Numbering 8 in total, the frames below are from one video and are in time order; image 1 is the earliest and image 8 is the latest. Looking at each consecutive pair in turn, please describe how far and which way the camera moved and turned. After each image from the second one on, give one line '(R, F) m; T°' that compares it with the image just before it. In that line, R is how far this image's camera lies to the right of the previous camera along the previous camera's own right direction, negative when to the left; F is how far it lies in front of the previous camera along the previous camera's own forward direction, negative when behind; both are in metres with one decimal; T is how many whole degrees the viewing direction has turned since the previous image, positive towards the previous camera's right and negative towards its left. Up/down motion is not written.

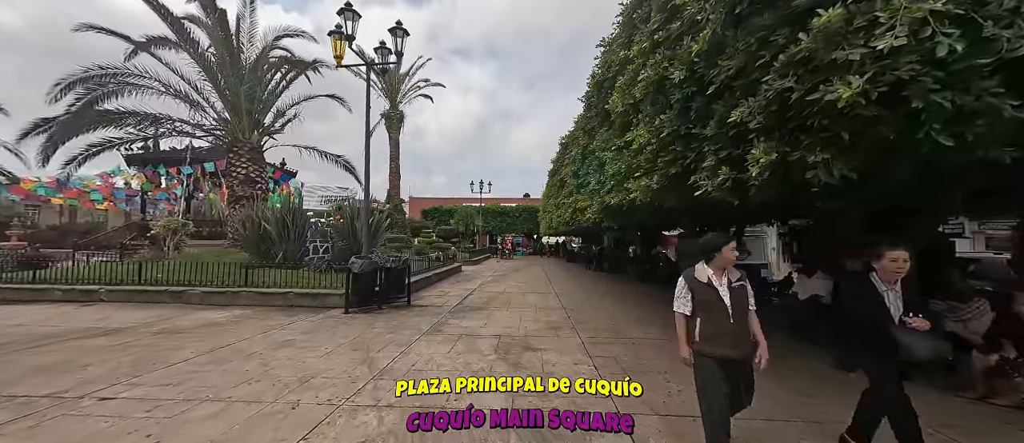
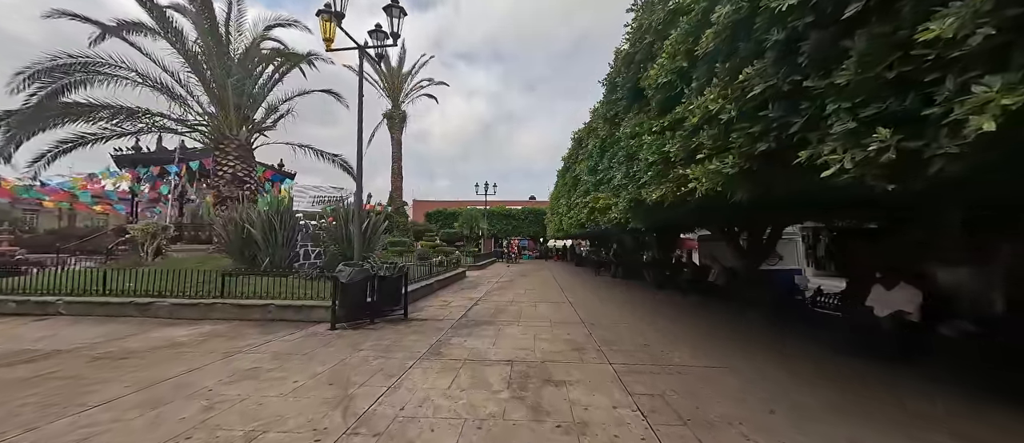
(-0.1, +1.0) m; -1°
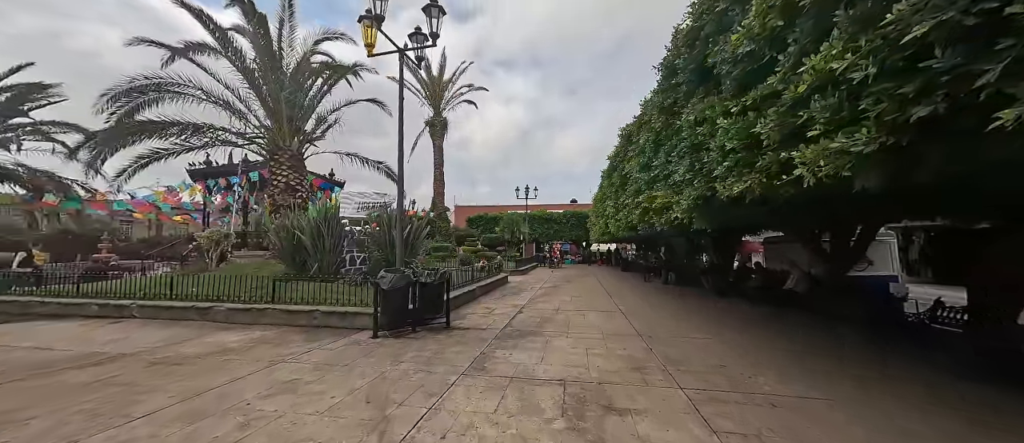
(-0.1, +0.5) m; -7°
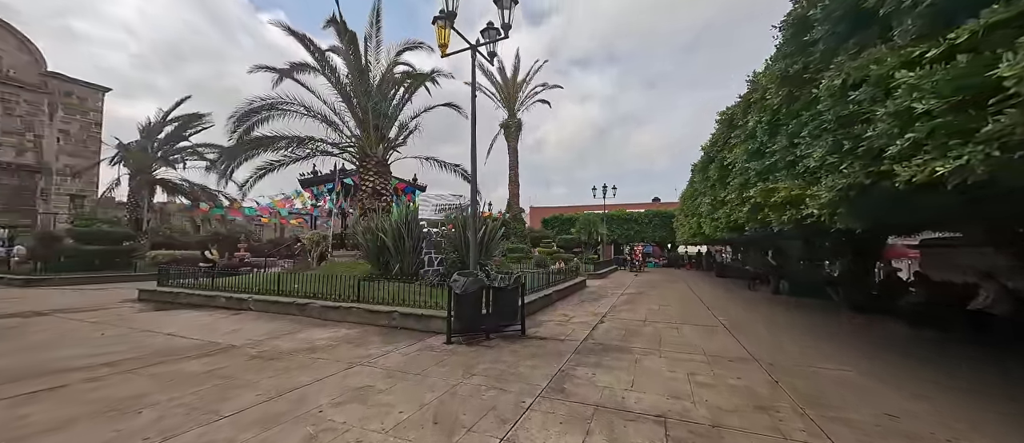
(-0.1, +0.5) m; -12°
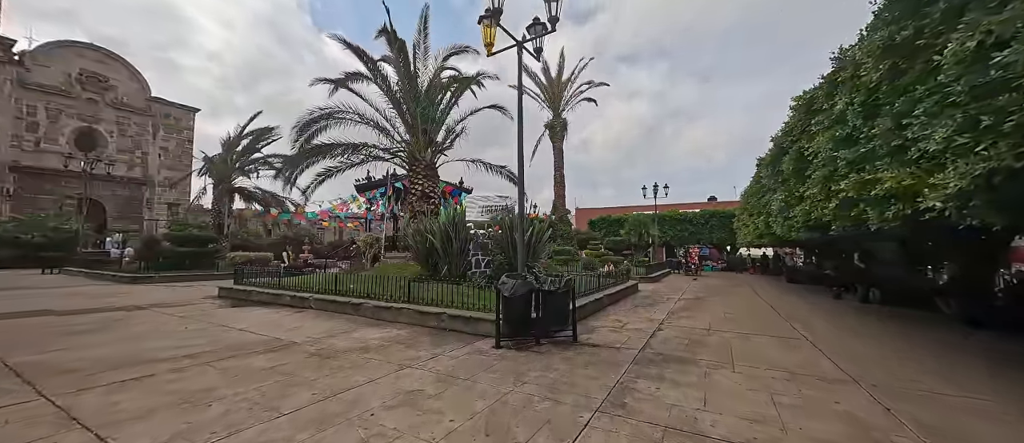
(-0.1, +0.2) m; -7°
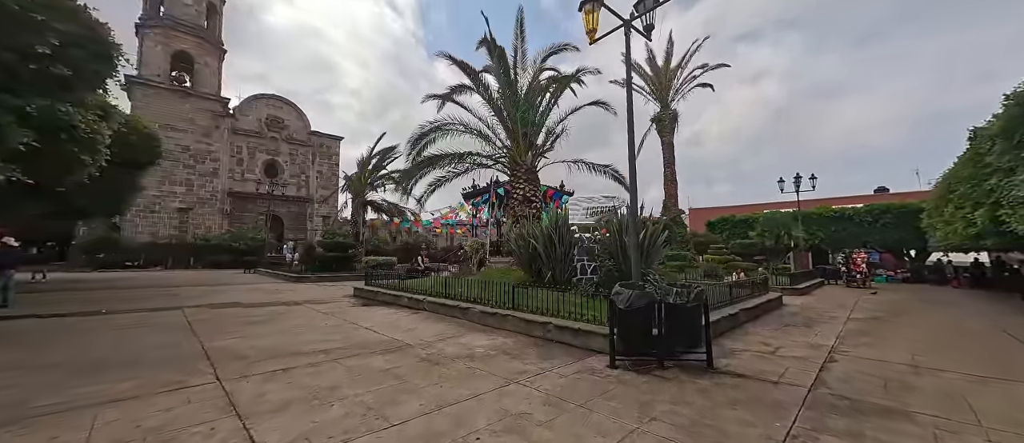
(-0.1, +0.5) m; -16°
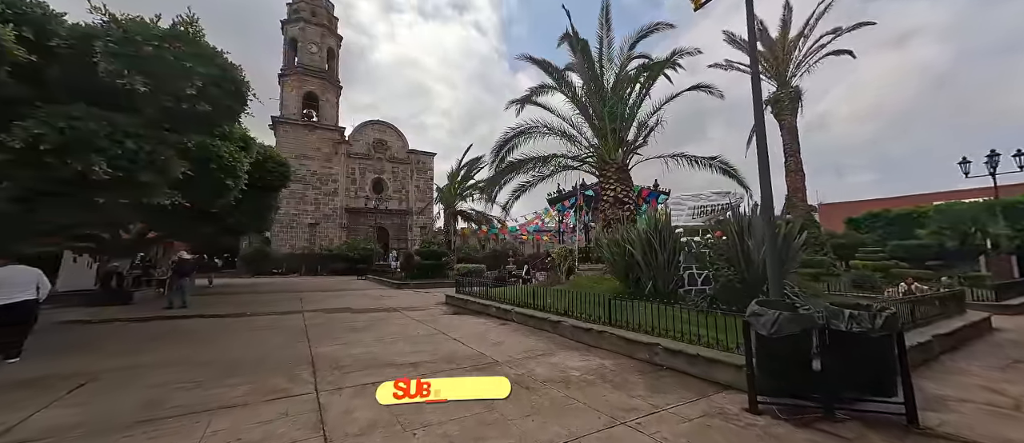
(-0.1, +0.6) m; -14°
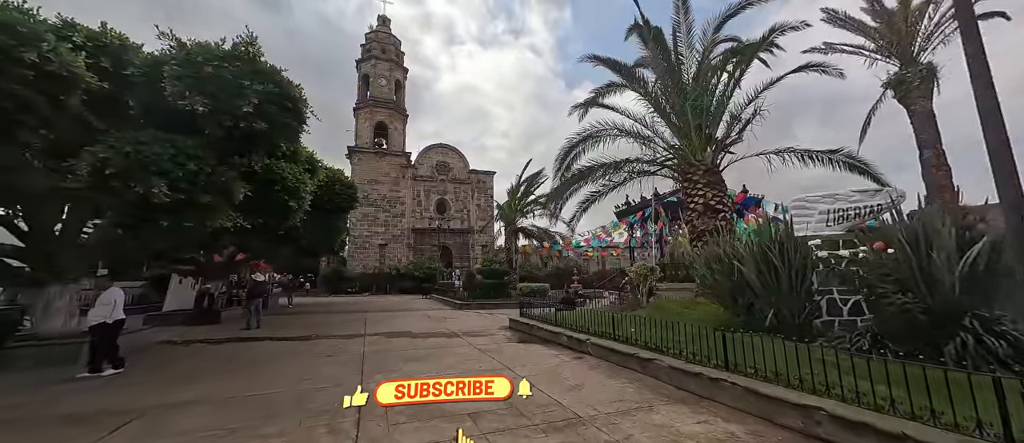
(-0.2, +1.1) m; -10°
